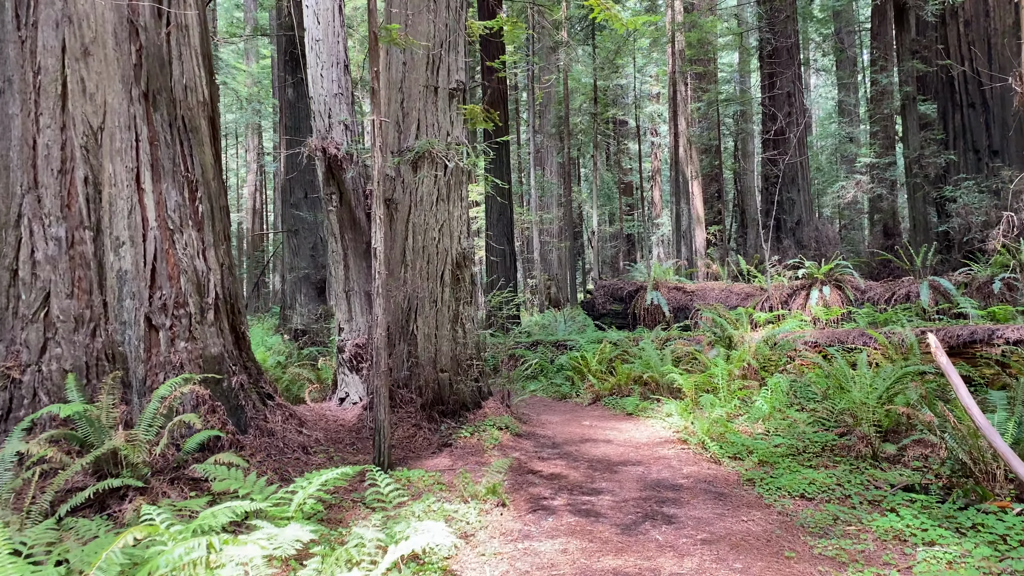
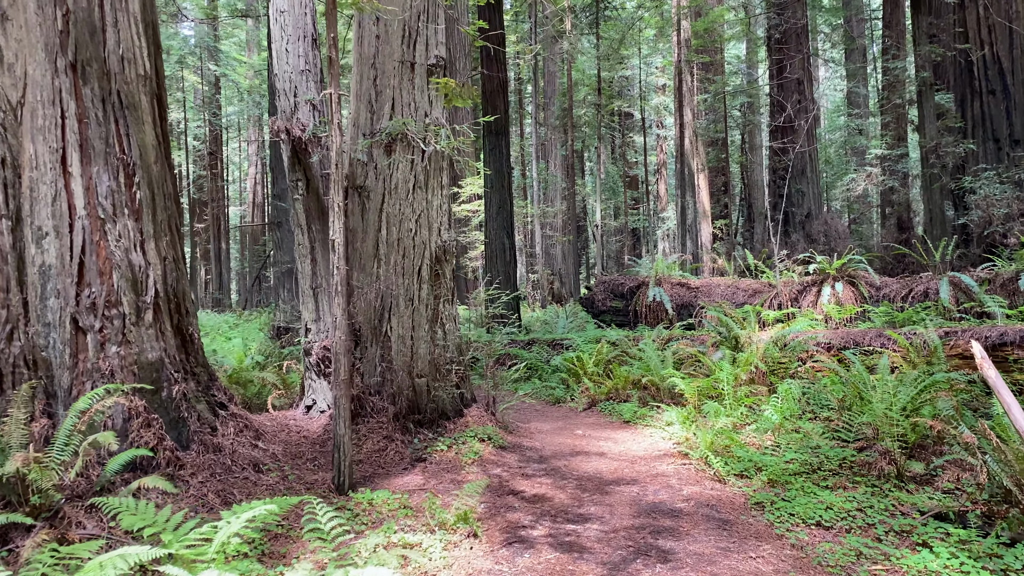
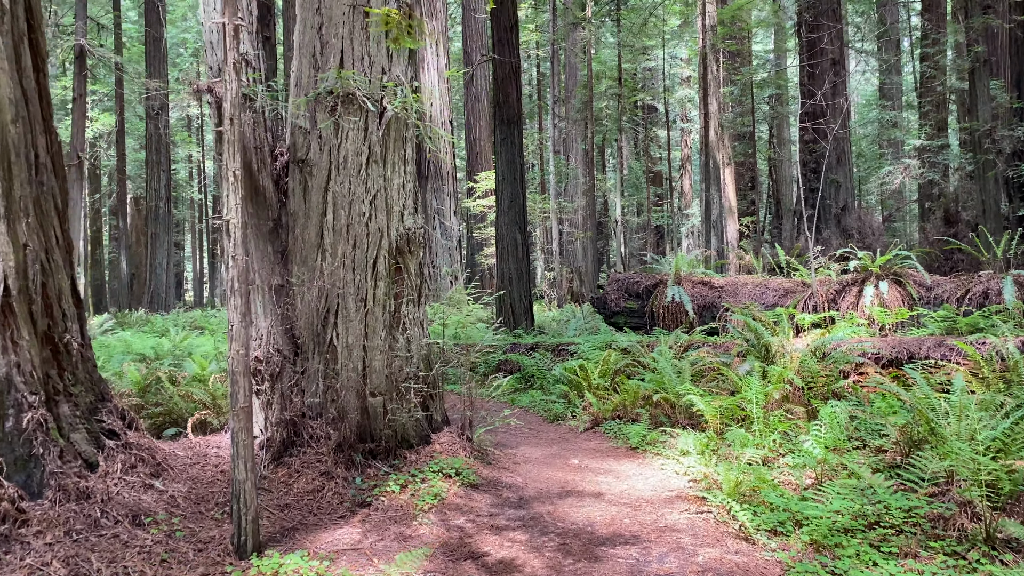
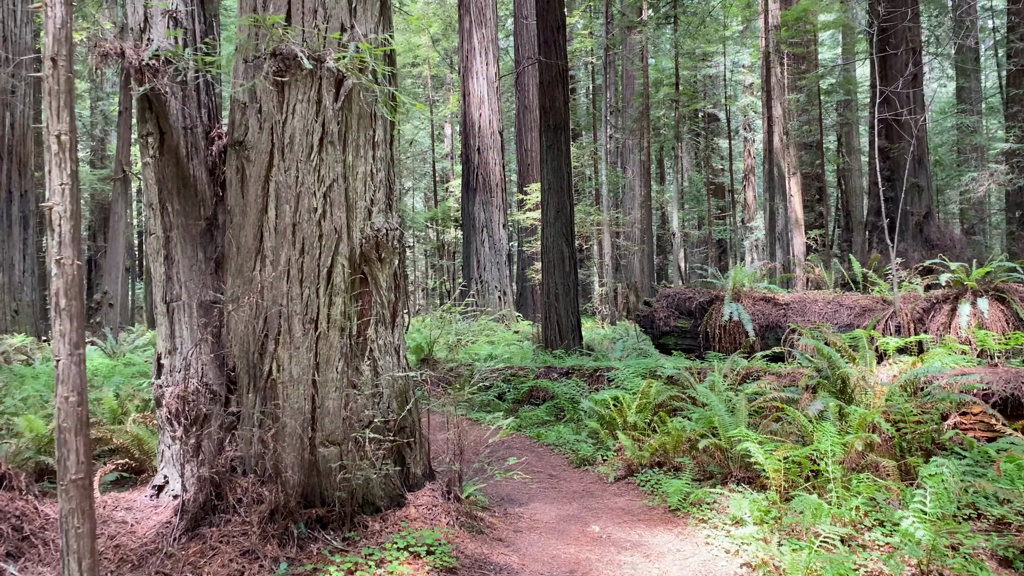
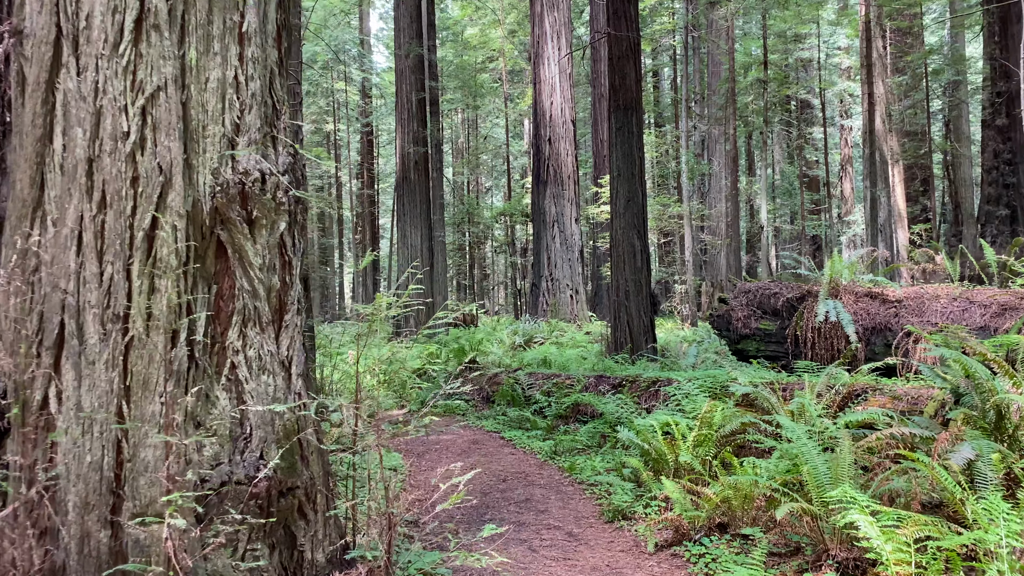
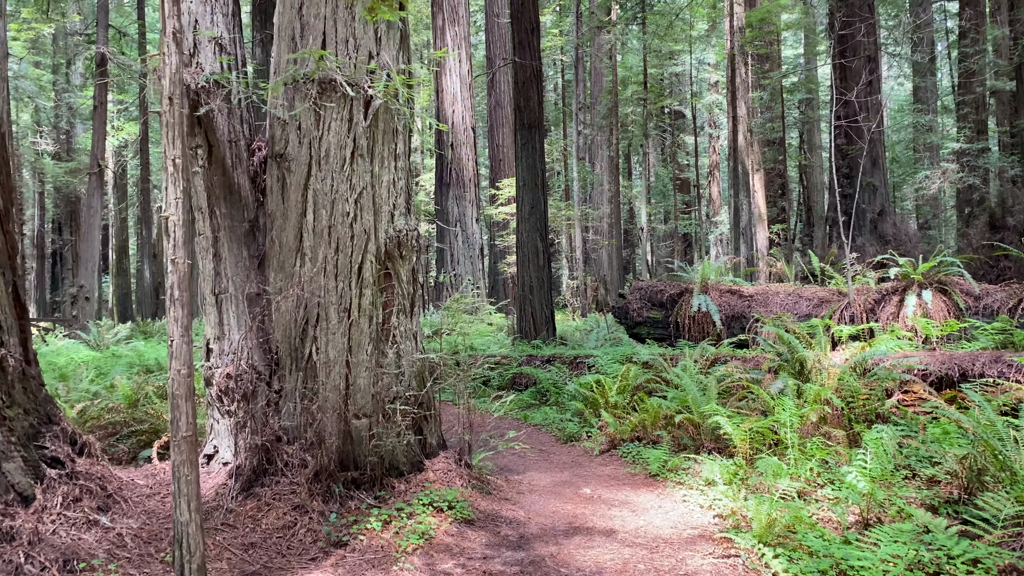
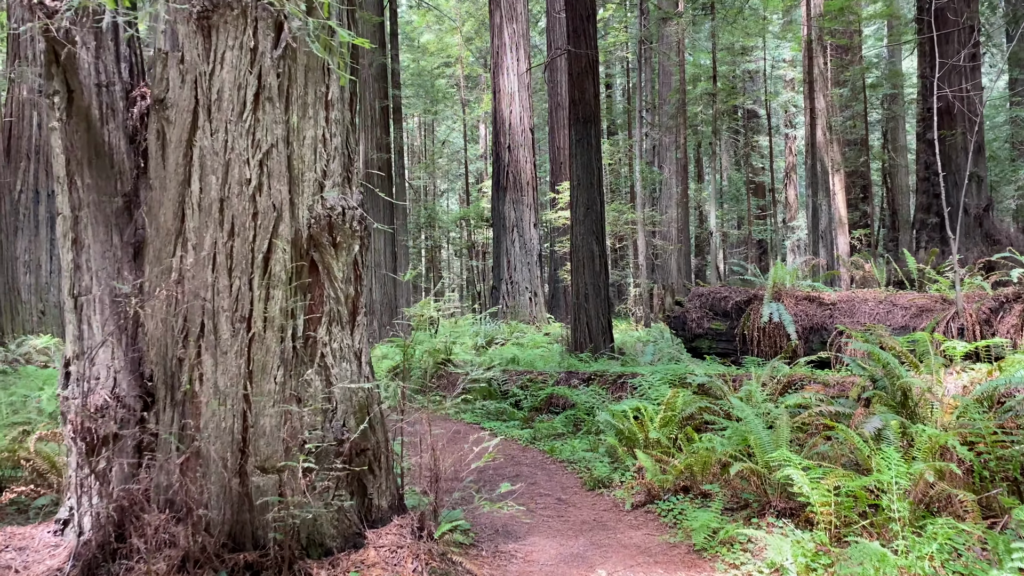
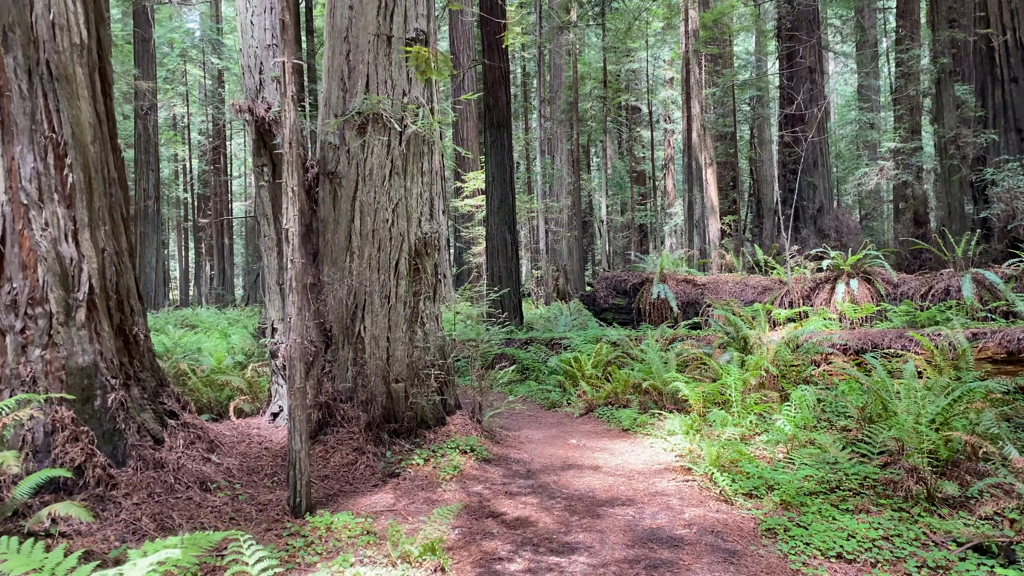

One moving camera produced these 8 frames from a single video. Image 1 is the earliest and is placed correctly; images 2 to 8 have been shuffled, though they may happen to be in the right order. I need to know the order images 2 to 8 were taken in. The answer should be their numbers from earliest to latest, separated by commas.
2, 8, 3, 6, 4, 7, 5
